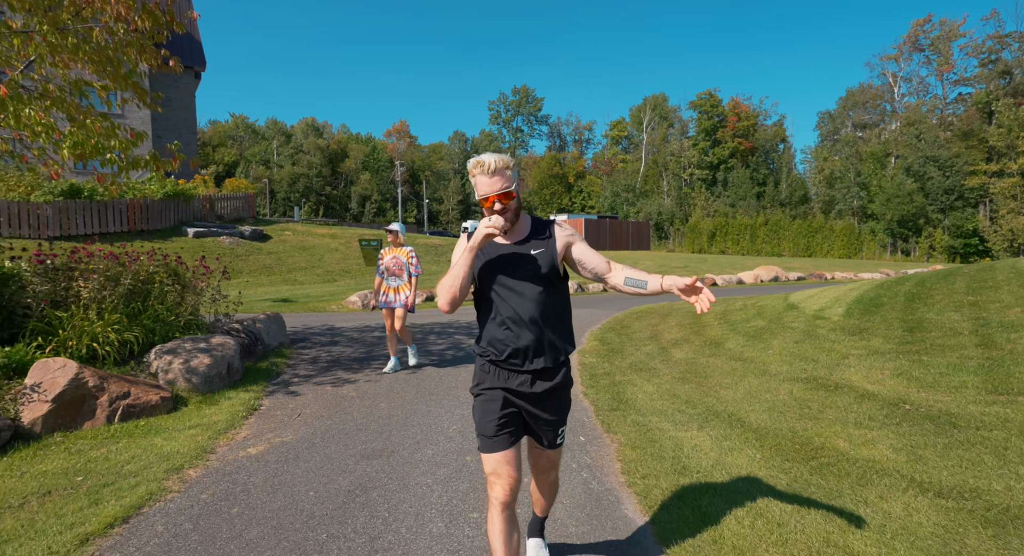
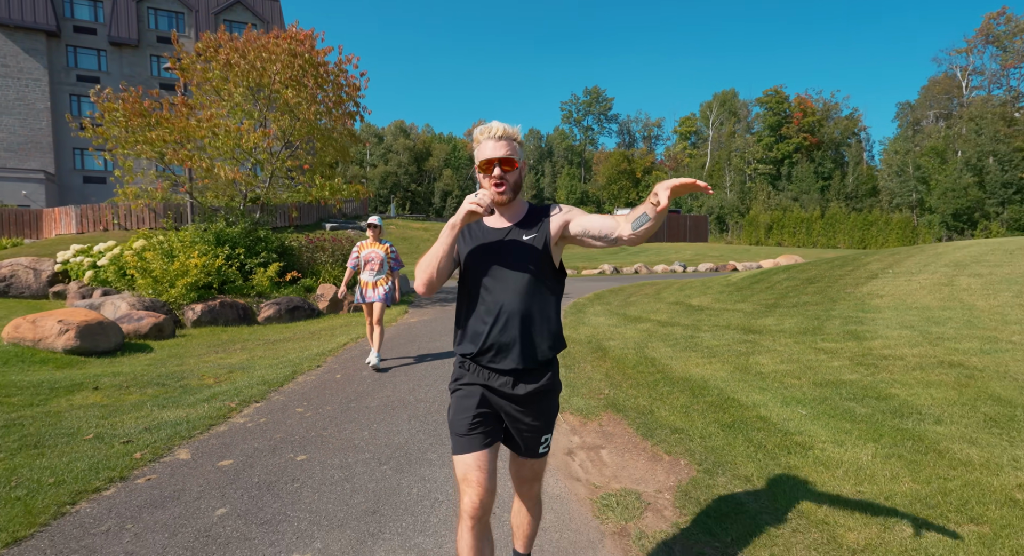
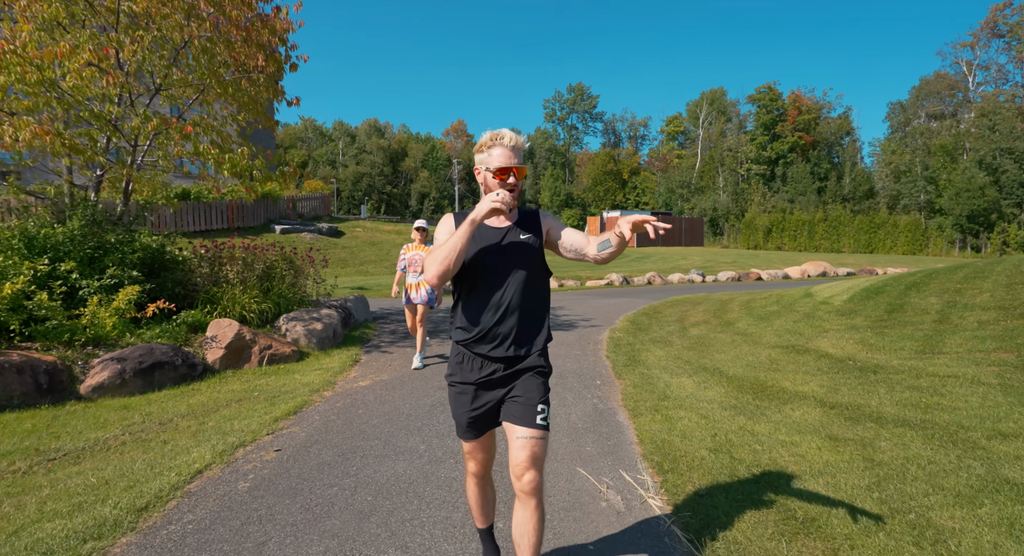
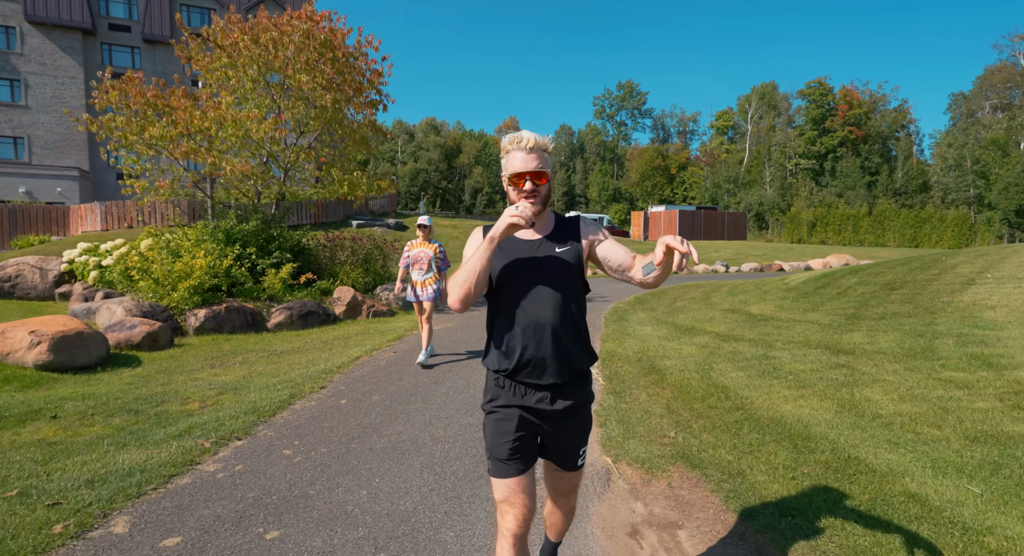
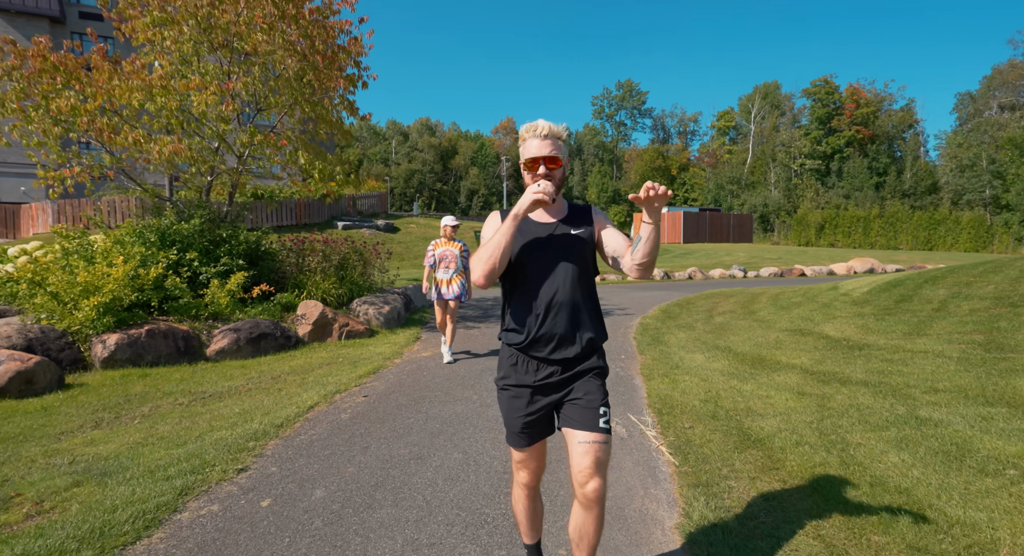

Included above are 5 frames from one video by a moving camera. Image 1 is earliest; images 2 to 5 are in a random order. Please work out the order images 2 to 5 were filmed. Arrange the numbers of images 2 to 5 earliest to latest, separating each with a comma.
3, 5, 4, 2
